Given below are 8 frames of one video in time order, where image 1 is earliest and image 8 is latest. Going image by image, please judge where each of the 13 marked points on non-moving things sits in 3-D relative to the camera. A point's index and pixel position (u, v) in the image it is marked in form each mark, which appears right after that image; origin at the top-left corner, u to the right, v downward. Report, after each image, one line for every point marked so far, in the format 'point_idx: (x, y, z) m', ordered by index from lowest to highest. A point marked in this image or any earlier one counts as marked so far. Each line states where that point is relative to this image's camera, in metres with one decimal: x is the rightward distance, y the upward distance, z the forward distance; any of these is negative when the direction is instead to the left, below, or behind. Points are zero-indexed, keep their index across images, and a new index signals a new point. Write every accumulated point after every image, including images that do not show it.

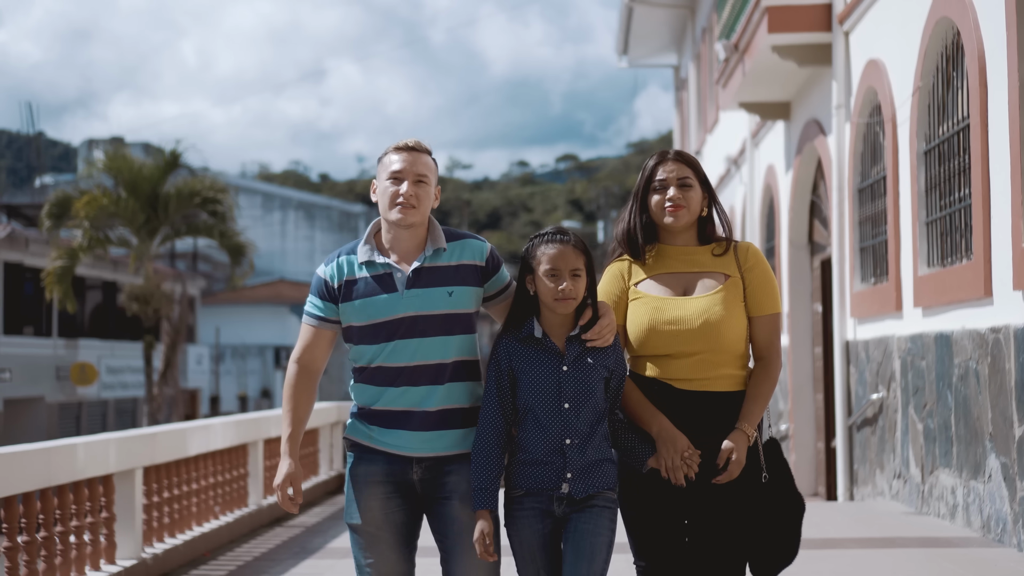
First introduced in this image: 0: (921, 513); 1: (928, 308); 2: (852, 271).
0: (+2.2, -1.2, +8.0) m
1: (+2.2, -0.1, +7.8) m
2: (+2.3, +0.1, +9.9) m
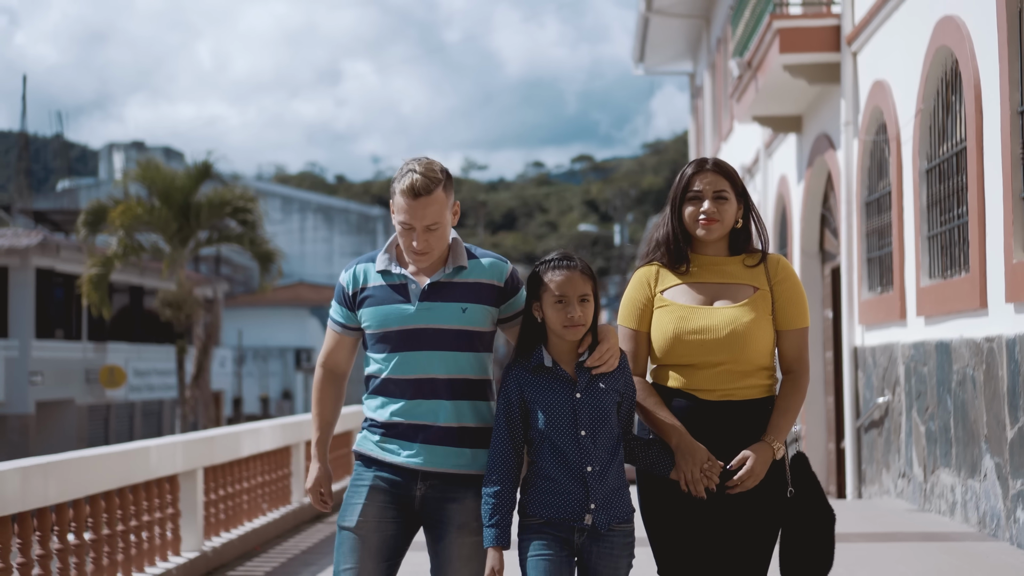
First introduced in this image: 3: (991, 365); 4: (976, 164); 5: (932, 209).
0: (+2.4, -1.3, +8.5) m
1: (+2.4, -0.2, +8.3) m
2: (+2.5, +0.1, +10.4) m
3: (+2.3, -0.4, +7.1) m
4: (+2.3, +0.6, +7.4) m
5: (+2.4, +0.5, +8.5) m
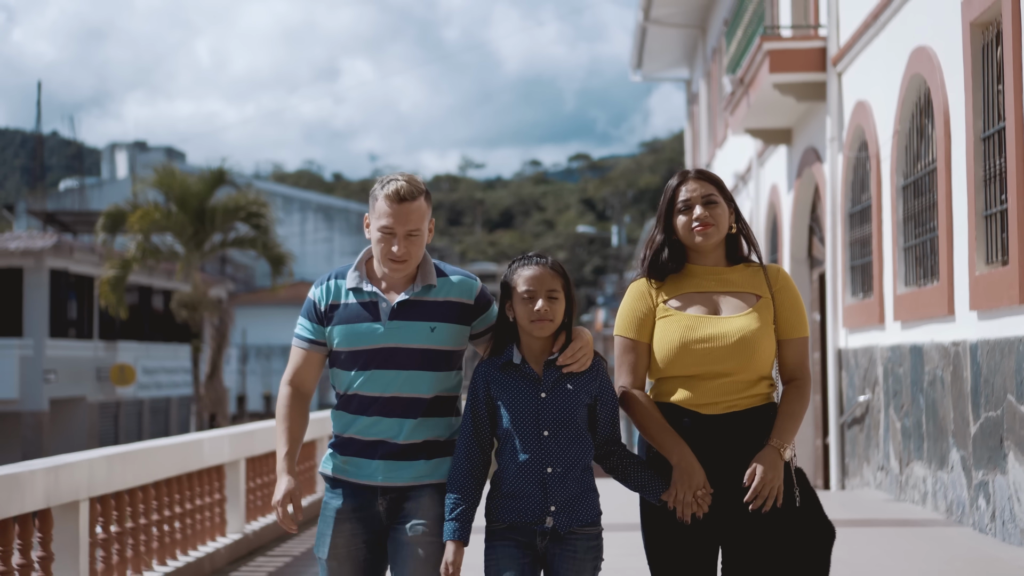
0: (+2.4, -1.3, +9.2) m
1: (+2.4, -0.2, +9.0) m
2: (+2.5, 0.0, +11.1) m
3: (+2.4, -0.4, +7.8) m
4: (+2.4, +0.6, +8.1) m
5: (+2.5, +0.4, +9.2) m
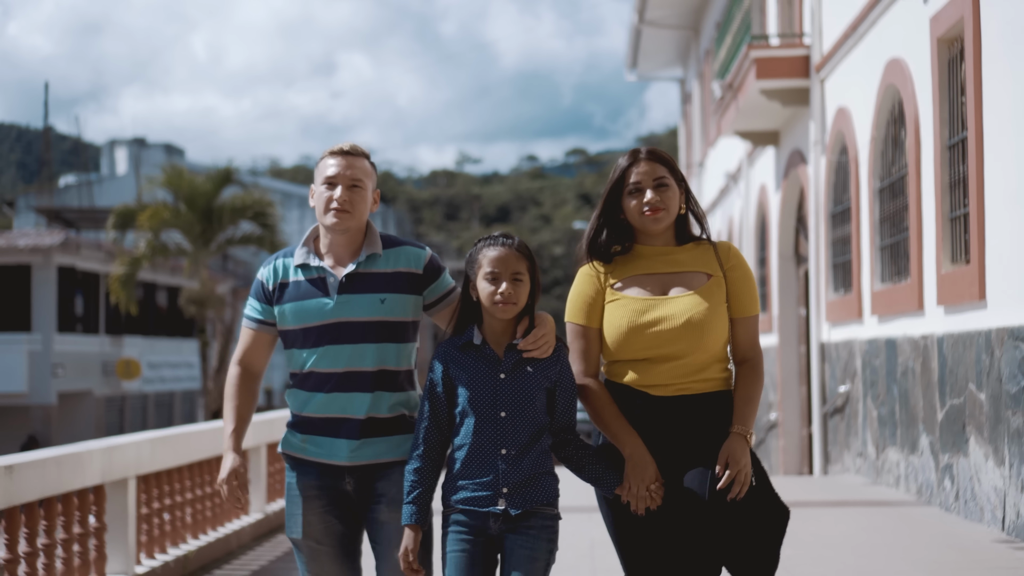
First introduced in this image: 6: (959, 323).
0: (+2.4, -1.3, +9.8) m
1: (+2.4, -0.2, +9.6) m
2: (+2.5, 0.0, +11.7) m
3: (+2.4, -0.4, +8.4) m
4: (+2.4, +0.6, +8.7) m
5: (+2.5, +0.4, +9.8) m
6: (+2.4, -0.2, +7.8) m
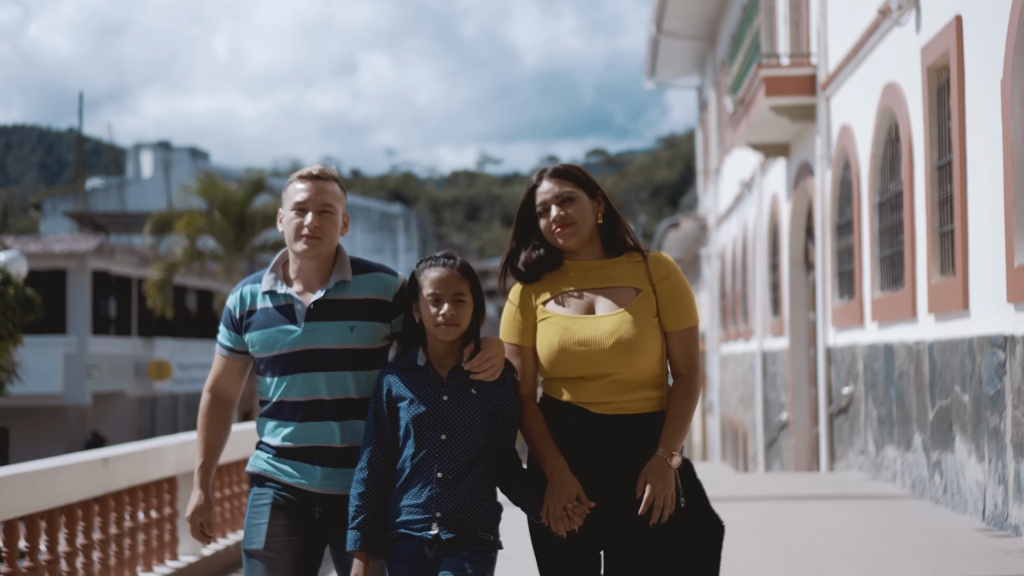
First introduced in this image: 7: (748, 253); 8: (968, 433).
0: (+2.6, -1.3, +10.5) m
1: (+2.6, -0.2, +10.3) m
2: (+2.7, 0.0, +12.4) m
3: (+2.5, -0.5, +9.1) m
4: (+2.5, +0.5, +9.4) m
5: (+2.6, +0.4, +10.5) m
6: (+2.5, -0.2, +8.5) m
7: (+3.1, +0.5, +19.5) m
8: (+2.4, -0.8, +7.9) m
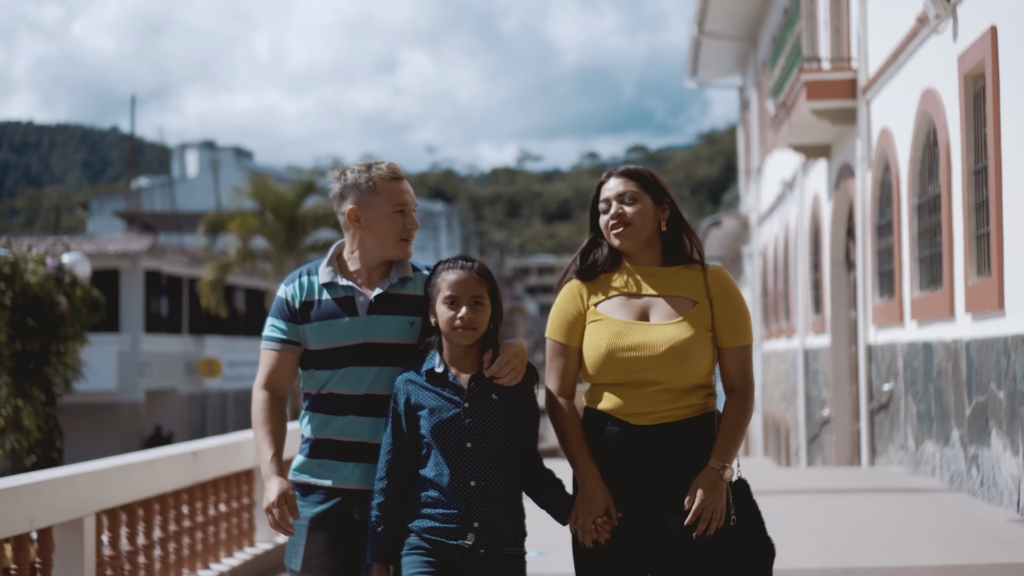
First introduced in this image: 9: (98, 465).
0: (+2.9, -1.3, +10.8) m
1: (+2.9, -0.2, +10.6) m
2: (+3.1, 0.0, +12.7) m
3: (+2.8, -0.5, +9.4) m
4: (+2.8, +0.5, +9.7) m
5: (+3.0, +0.4, +10.8) m
6: (+2.8, -0.2, +8.8) m
7: (+3.7, +0.5, +19.8) m
8: (+2.7, -0.8, +8.2) m
9: (-1.5, -0.7, +5.4) m
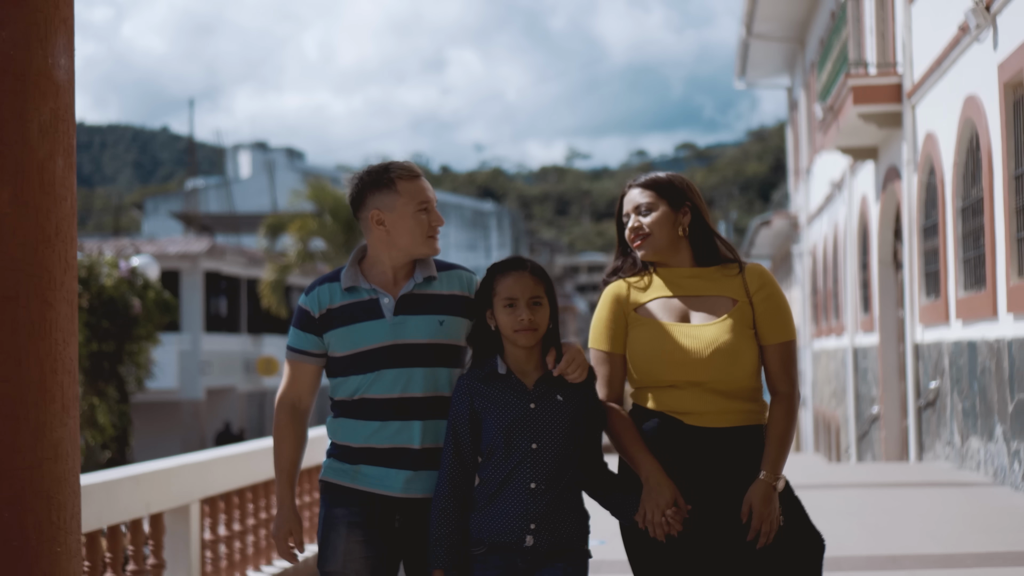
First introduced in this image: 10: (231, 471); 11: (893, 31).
0: (+3.4, -1.3, +11.1) m
1: (+3.3, -0.2, +10.9) m
2: (+3.6, 0.0, +13.0) m
3: (+3.2, -0.5, +9.7) m
4: (+3.2, +0.5, +10.0) m
5: (+3.4, +0.4, +11.1) m
6: (+3.2, -0.2, +9.1) m
7: (+4.4, +0.5, +20.1) m
8: (+3.1, -0.8, +8.5) m
9: (-1.3, -0.7, +5.9) m
10: (-1.2, -0.8, +6.2) m
11: (+3.6, +2.4, +13.8) m
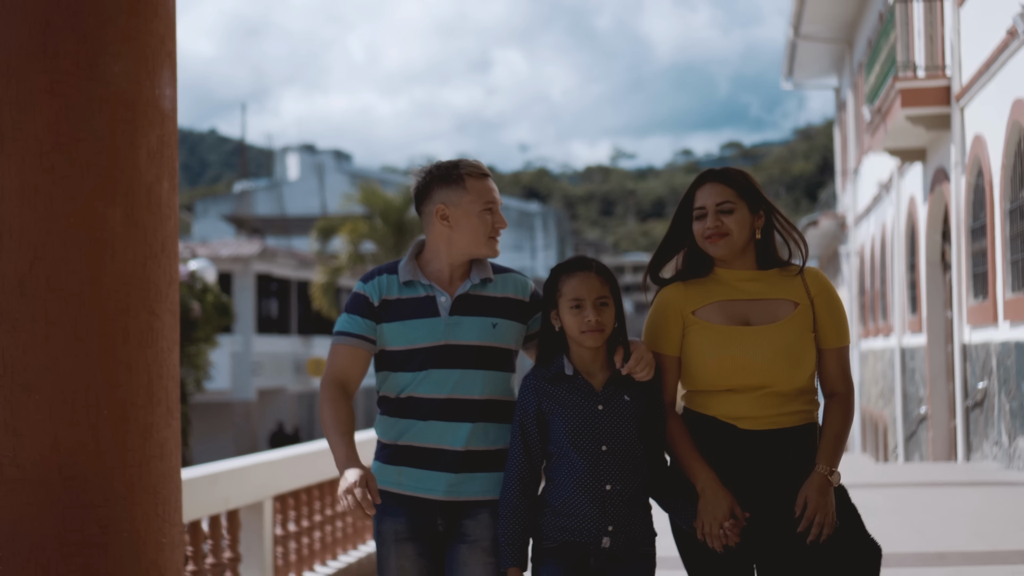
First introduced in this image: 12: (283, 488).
0: (+3.8, -1.4, +11.2) m
1: (+3.7, -0.2, +11.0) m
2: (+4.0, 0.0, +13.1) m
3: (+3.6, -0.5, +9.8) m
4: (+3.6, +0.5, +10.1) m
5: (+3.8, +0.4, +11.2) m
6: (+3.5, -0.3, +9.2) m
7: (+5.1, +0.5, +20.1) m
8: (+3.4, -0.8, +8.6) m
9: (-1.0, -0.7, +6.2) m
10: (-0.9, -0.8, +6.4) m
11: (+4.0, +2.4, +13.9) m
12: (-1.0, -0.8, +6.2) m
